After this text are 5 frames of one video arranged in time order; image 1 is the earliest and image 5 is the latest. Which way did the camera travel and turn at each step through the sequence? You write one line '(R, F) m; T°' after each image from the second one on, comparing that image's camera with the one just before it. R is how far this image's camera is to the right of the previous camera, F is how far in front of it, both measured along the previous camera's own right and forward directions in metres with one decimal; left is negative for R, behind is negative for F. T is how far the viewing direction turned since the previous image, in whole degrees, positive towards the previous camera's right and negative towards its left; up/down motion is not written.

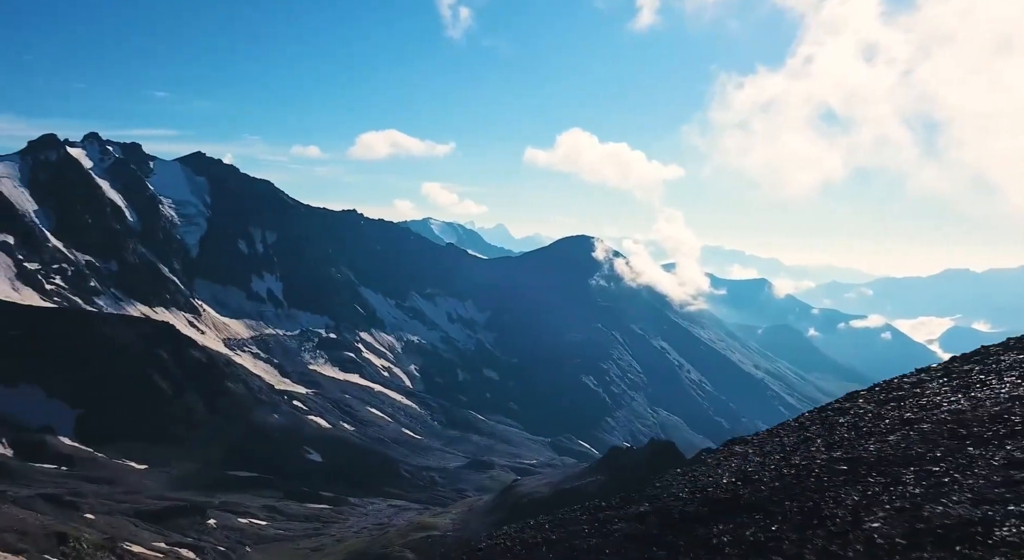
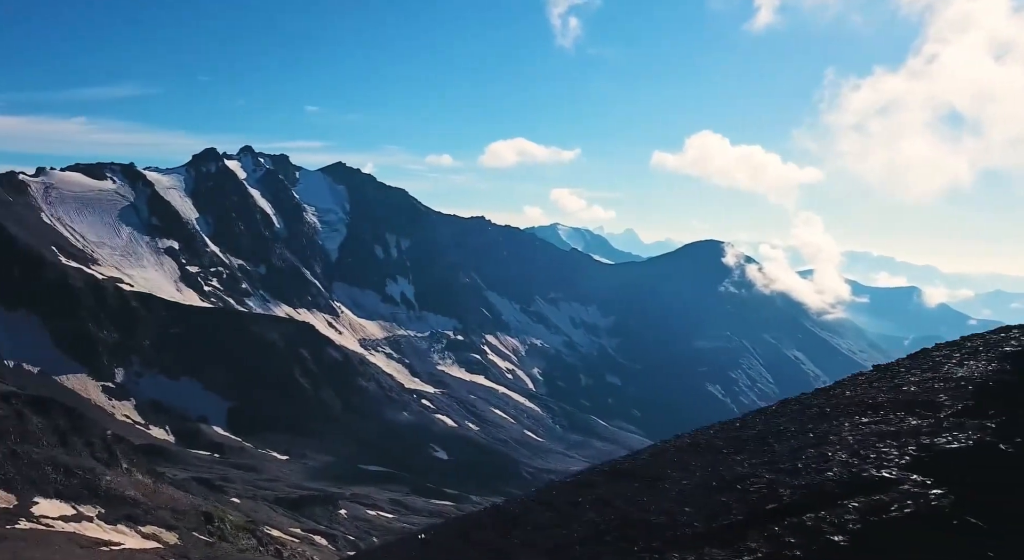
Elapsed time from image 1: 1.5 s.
(+4.4, -2.2) m; -10°
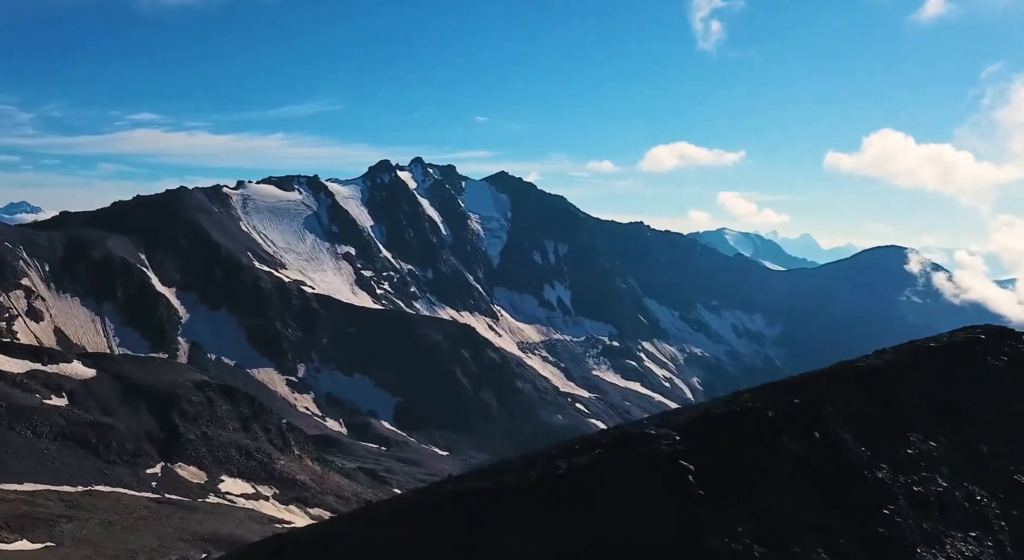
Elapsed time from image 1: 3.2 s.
(+8.7, -1.6) m; -13°
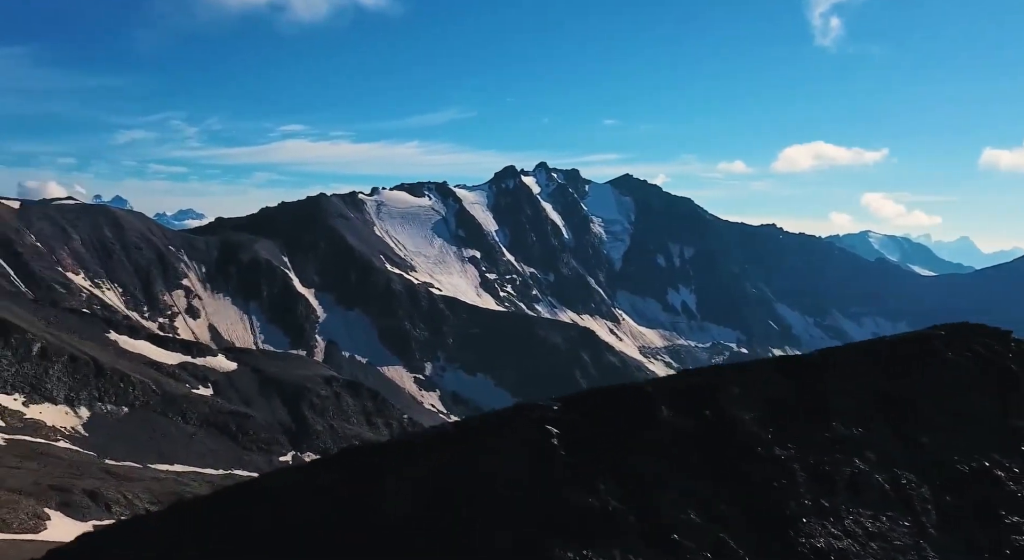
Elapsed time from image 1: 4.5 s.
(+9.5, -0.5) m; -12°
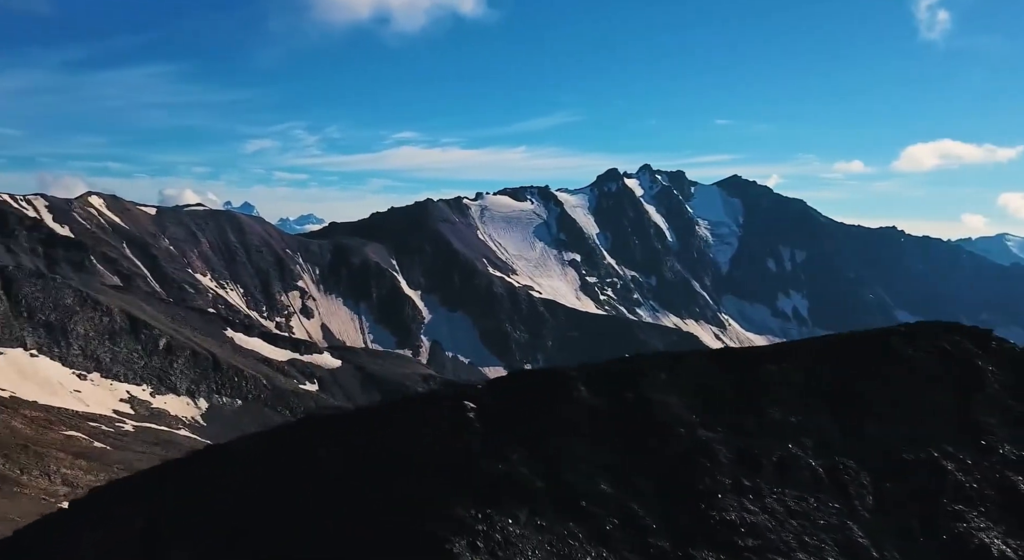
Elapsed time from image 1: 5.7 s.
(+8.7, +0.7) m; -10°
